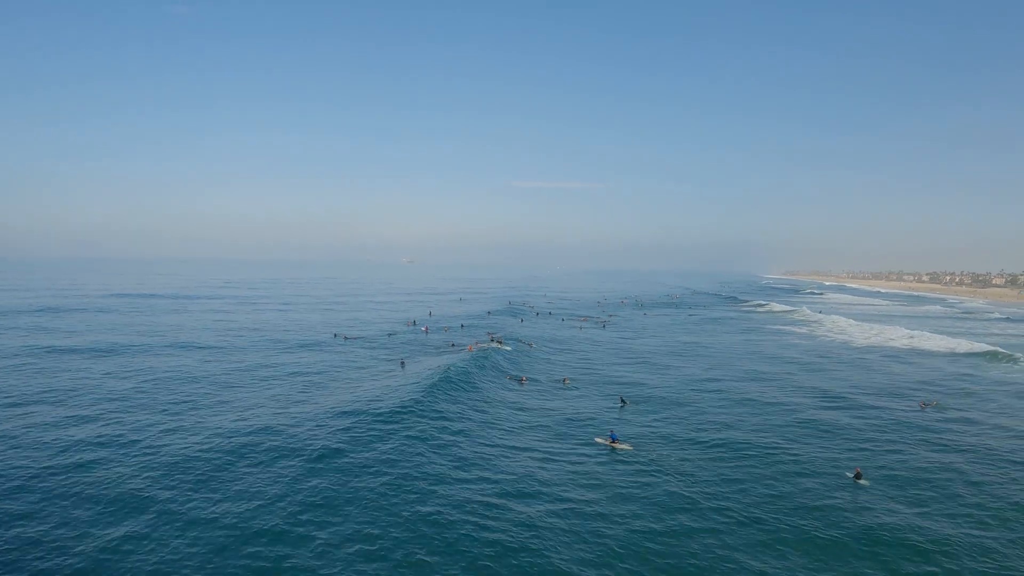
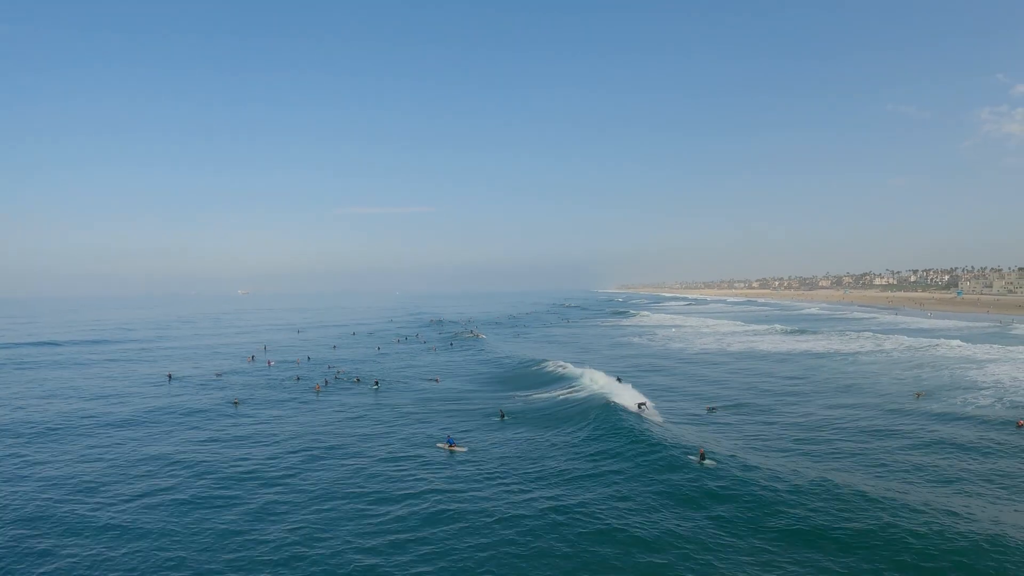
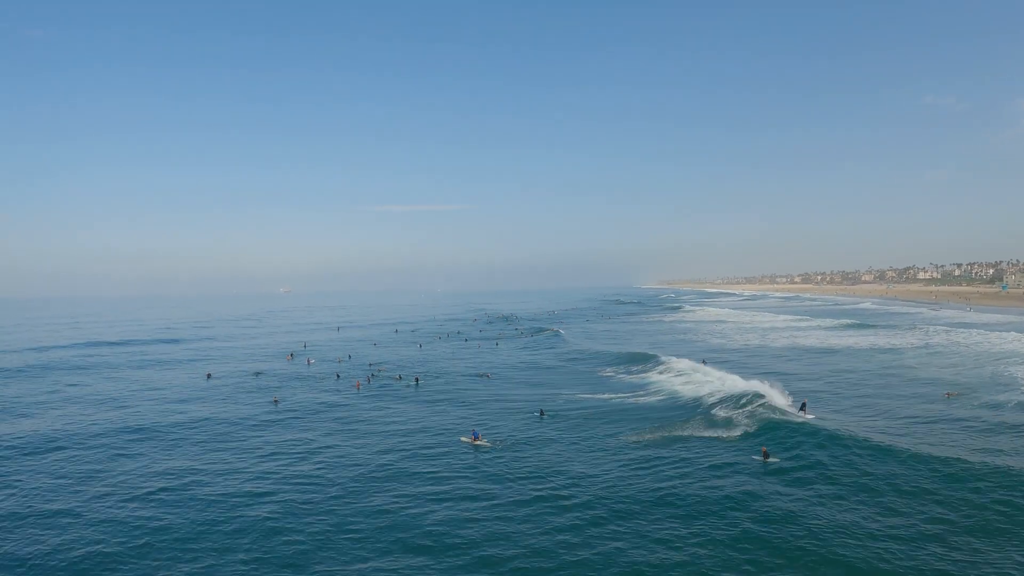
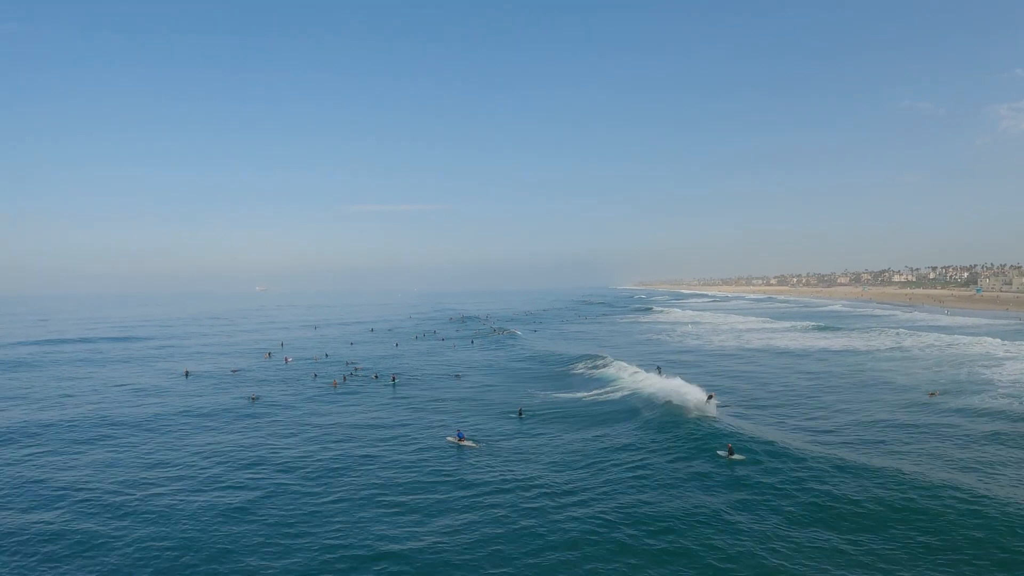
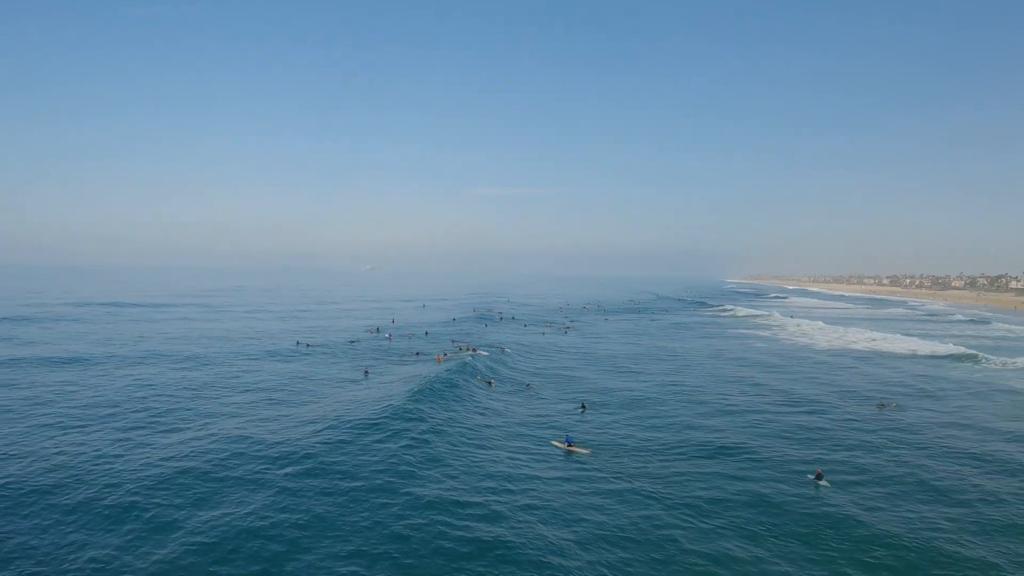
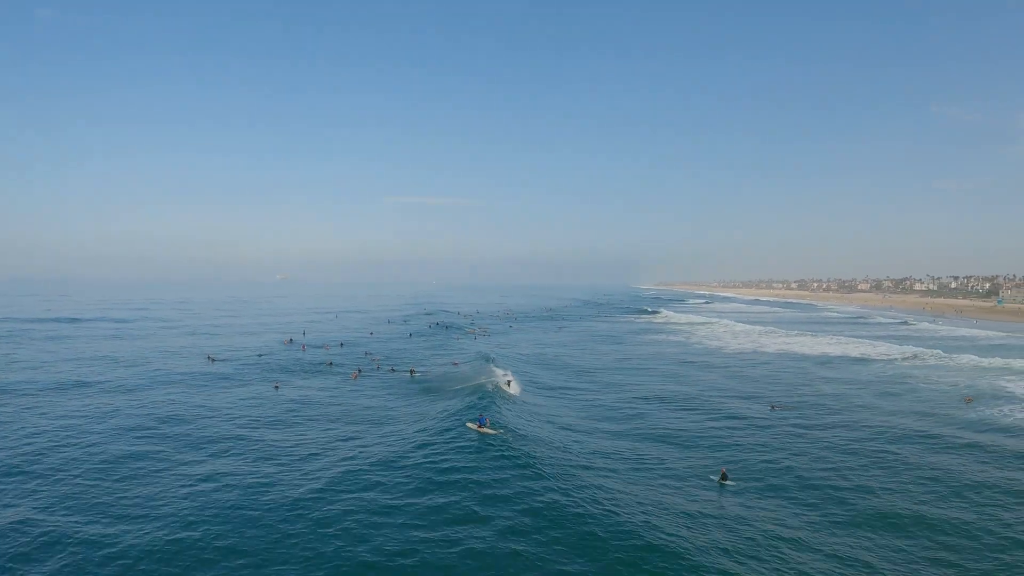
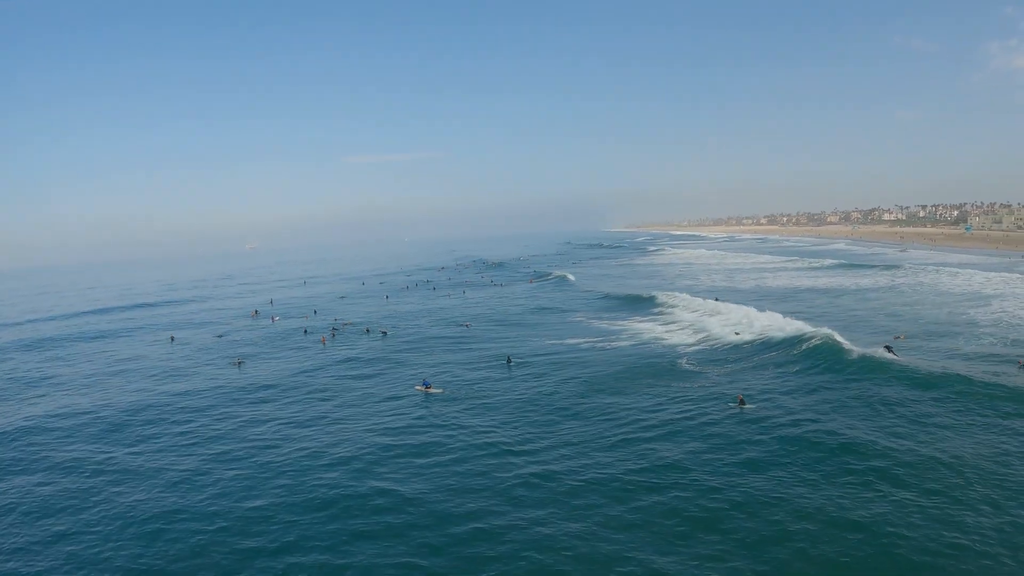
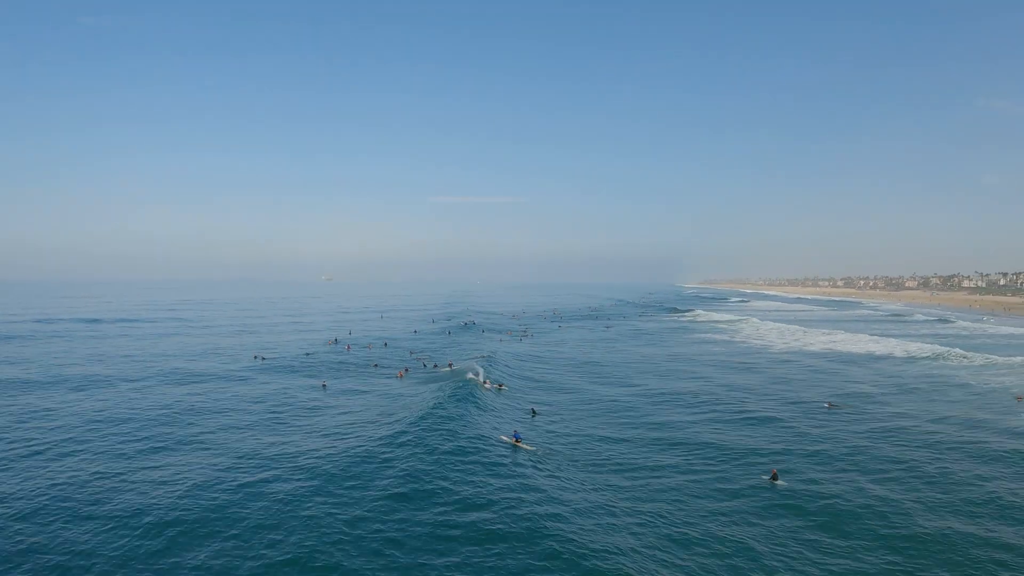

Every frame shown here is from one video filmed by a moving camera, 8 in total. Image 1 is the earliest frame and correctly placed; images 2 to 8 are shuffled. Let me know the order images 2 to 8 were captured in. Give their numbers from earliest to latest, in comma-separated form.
5, 8, 6, 2, 4, 3, 7
